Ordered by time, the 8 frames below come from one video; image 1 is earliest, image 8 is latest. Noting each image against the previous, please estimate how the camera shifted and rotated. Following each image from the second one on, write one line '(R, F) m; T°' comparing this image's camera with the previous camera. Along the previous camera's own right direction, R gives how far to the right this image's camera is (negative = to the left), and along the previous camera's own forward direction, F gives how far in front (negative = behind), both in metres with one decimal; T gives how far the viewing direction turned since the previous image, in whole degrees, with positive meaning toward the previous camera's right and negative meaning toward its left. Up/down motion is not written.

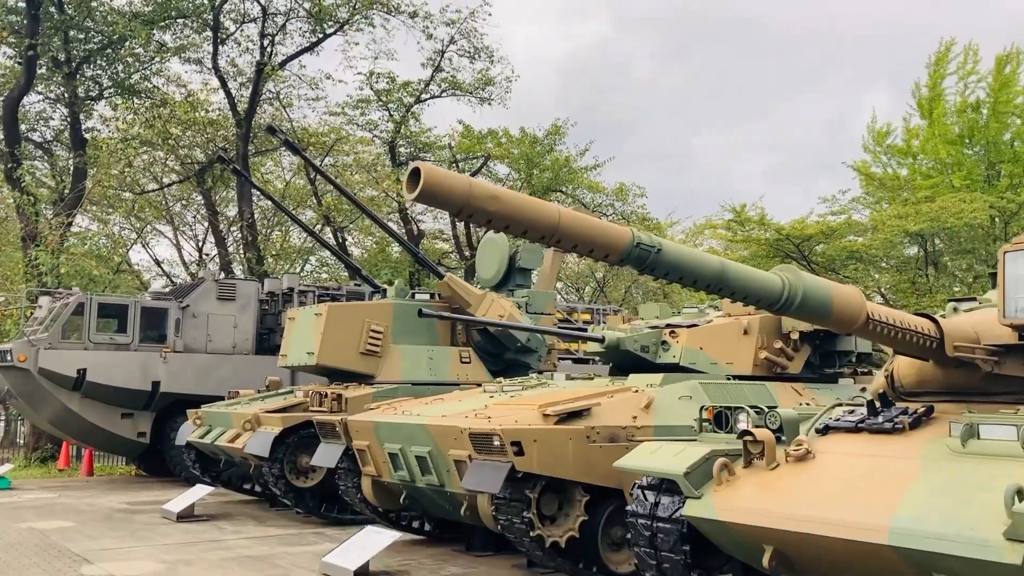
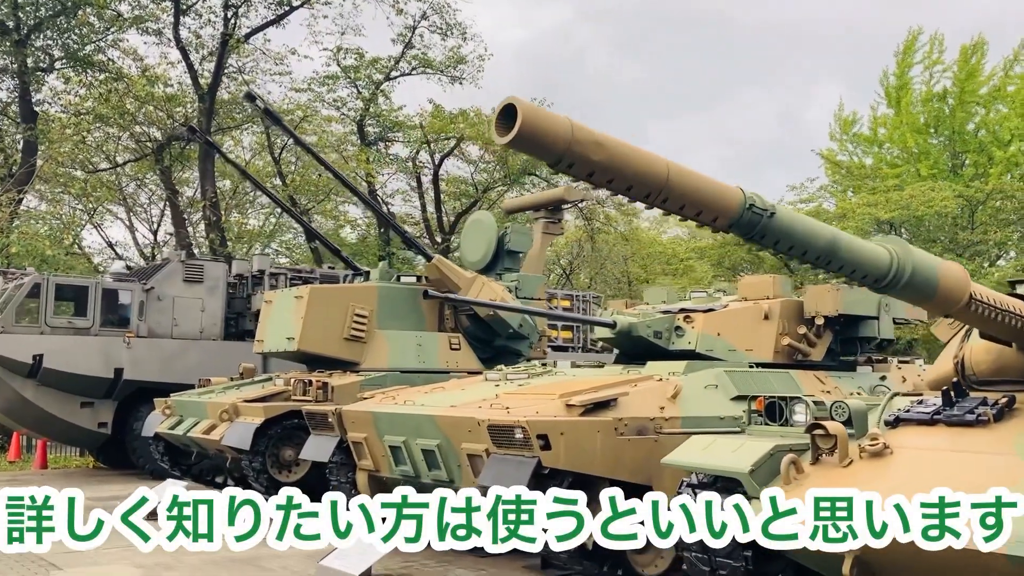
(-0.6, +0.8) m; +3°
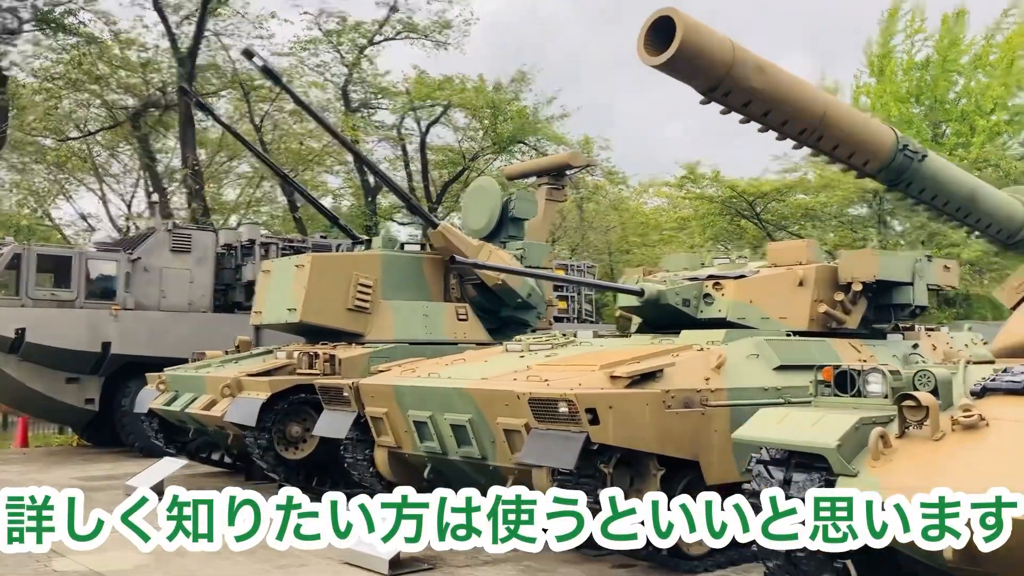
(-0.6, +0.5) m; +2°
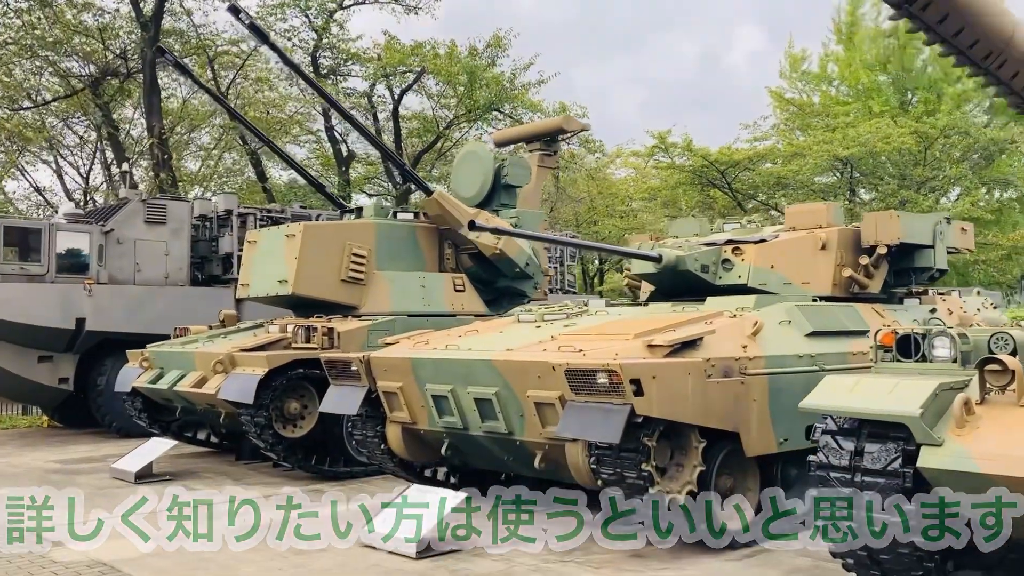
(-0.6, +0.5) m; +3°
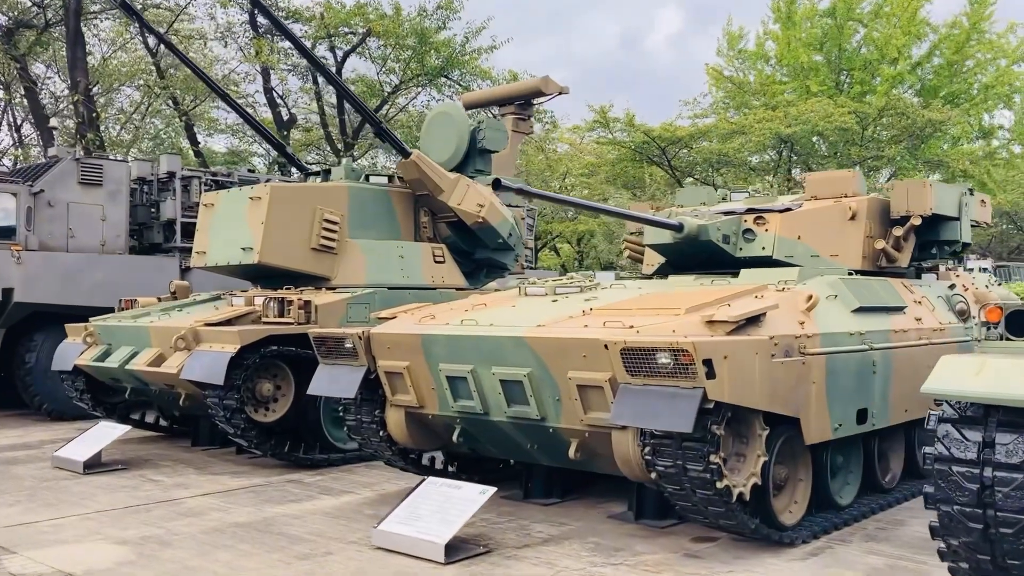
(-0.9, +1.0) m; +5°
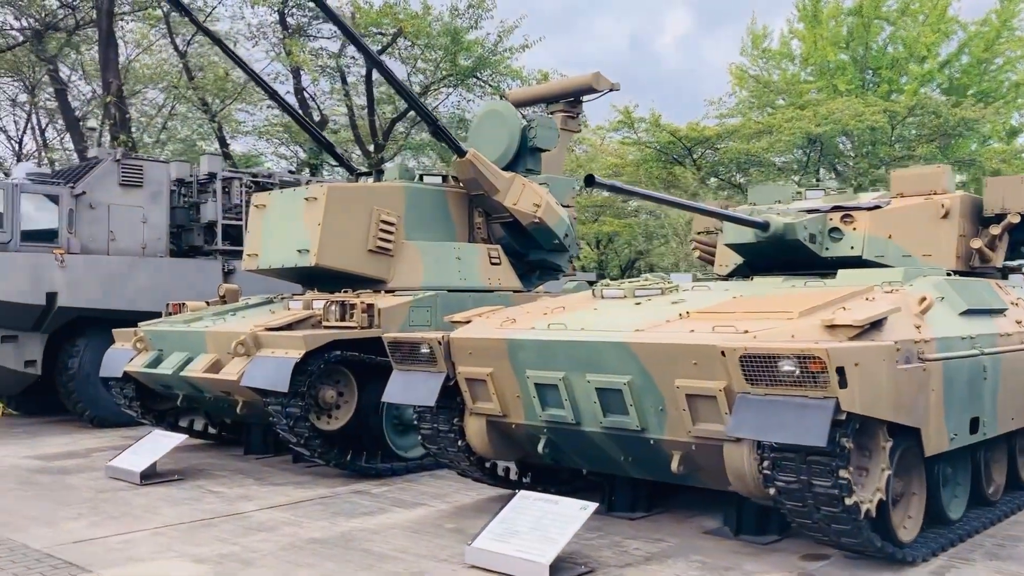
(-0.6, +0.4) m; -1°
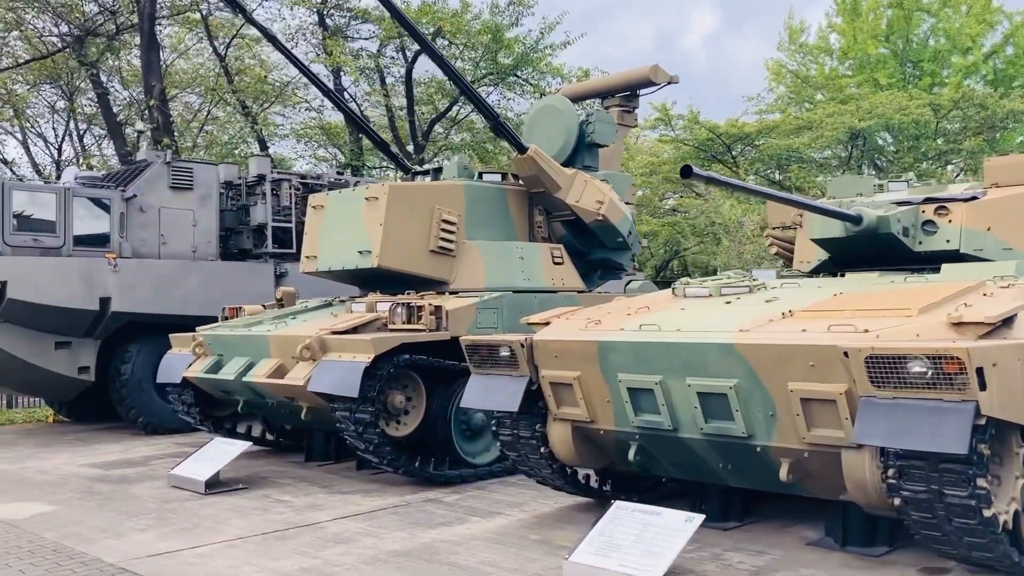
(-0.5, +0.3) m; -2°
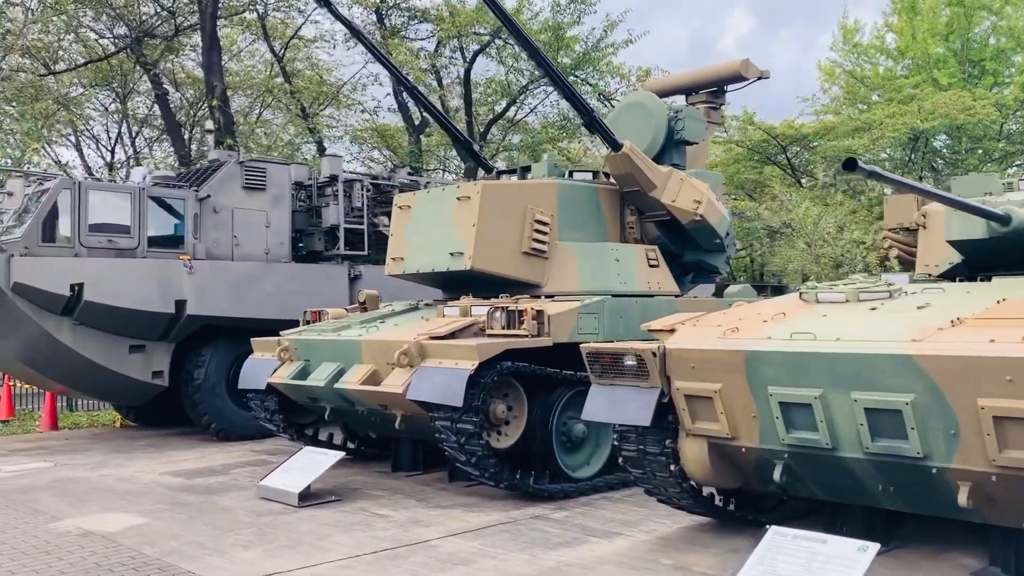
(-0.7, +0.5) m; -2°
